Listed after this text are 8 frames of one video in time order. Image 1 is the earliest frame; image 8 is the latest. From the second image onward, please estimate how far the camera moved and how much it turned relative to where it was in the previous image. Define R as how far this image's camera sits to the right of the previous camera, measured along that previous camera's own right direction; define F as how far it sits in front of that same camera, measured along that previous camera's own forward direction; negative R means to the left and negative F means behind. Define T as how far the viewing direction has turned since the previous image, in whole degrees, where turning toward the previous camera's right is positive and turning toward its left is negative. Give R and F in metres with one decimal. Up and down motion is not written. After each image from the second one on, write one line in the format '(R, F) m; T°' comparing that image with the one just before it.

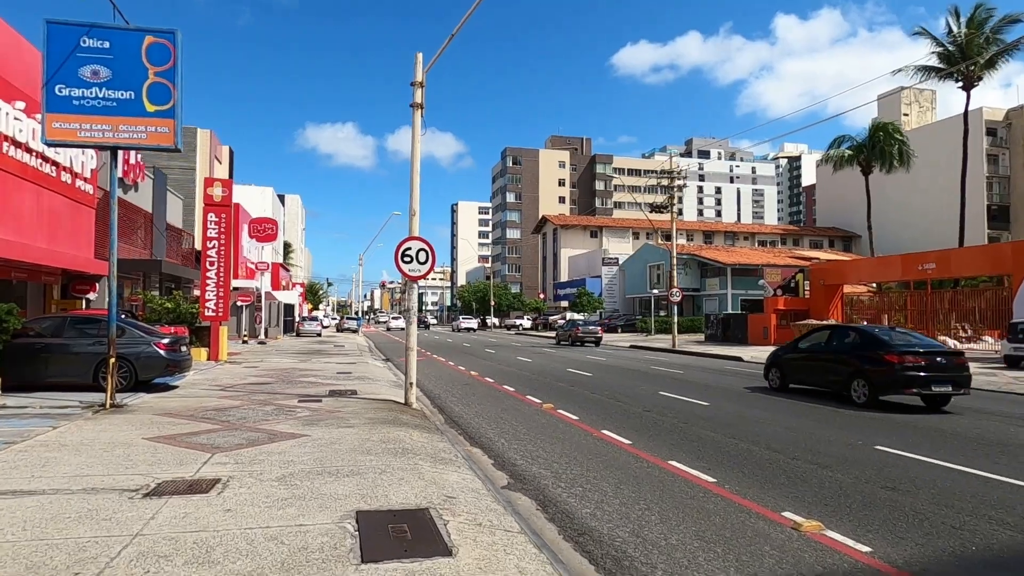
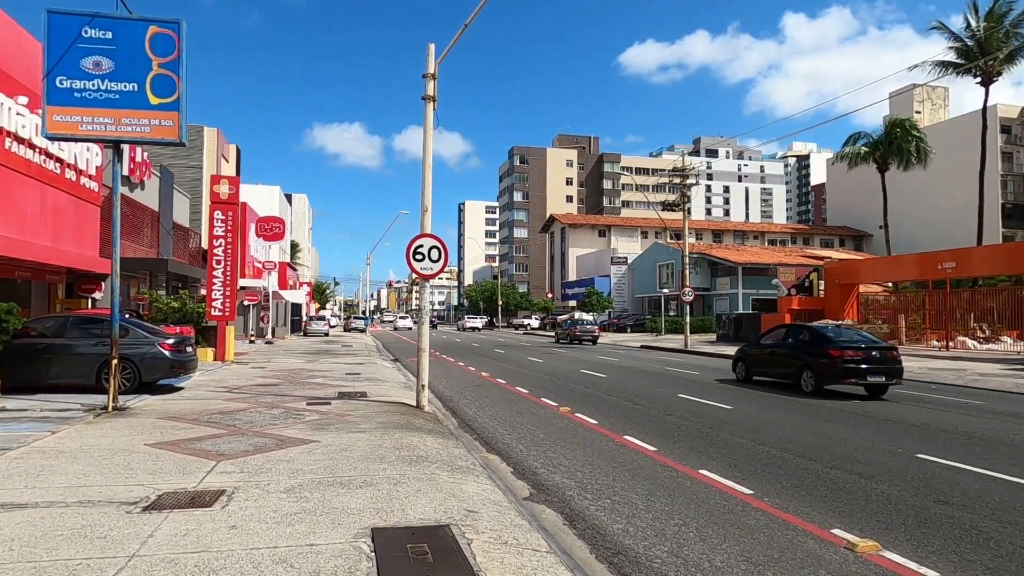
(-0.2, +0.5) m; -1°
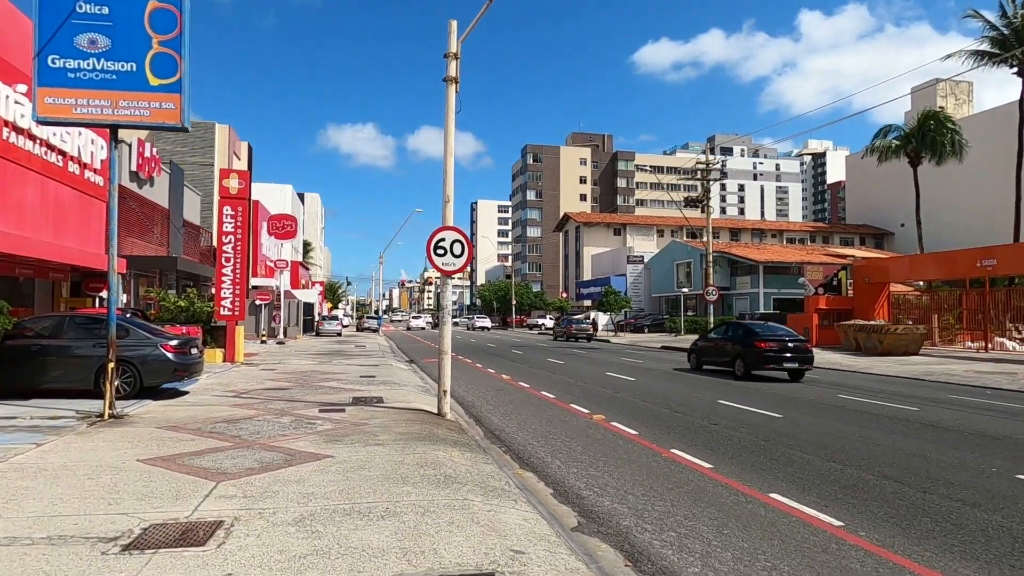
(-0.3, +1.1) m; -1°
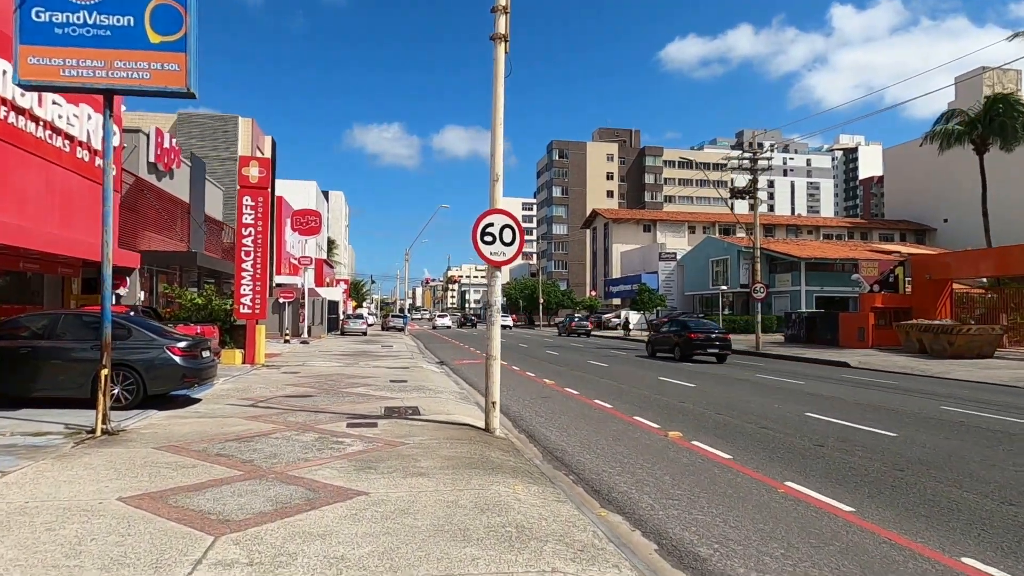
(-0.6, +1.8) m; -2°
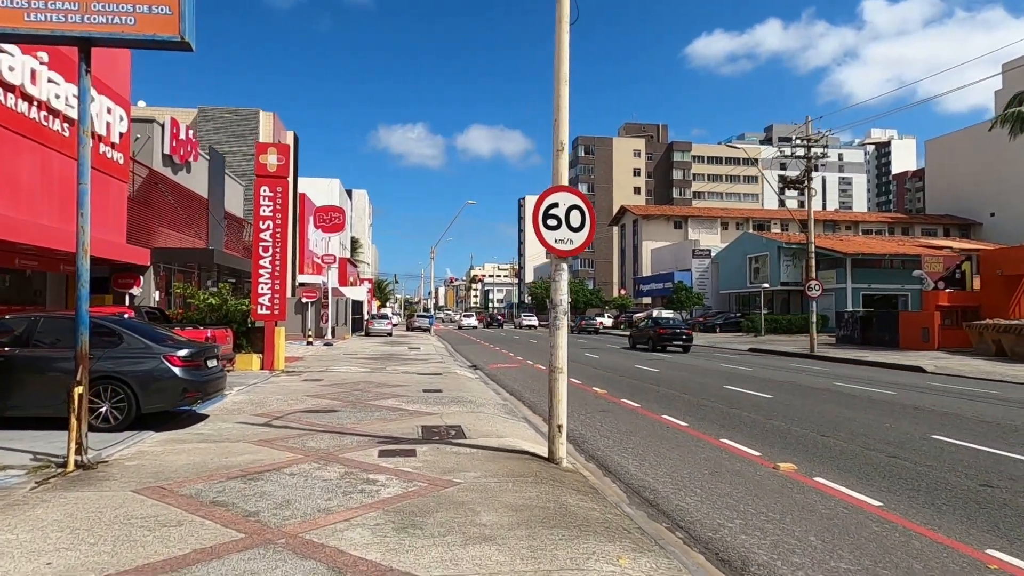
(-0.6, +2.0) m; -2°
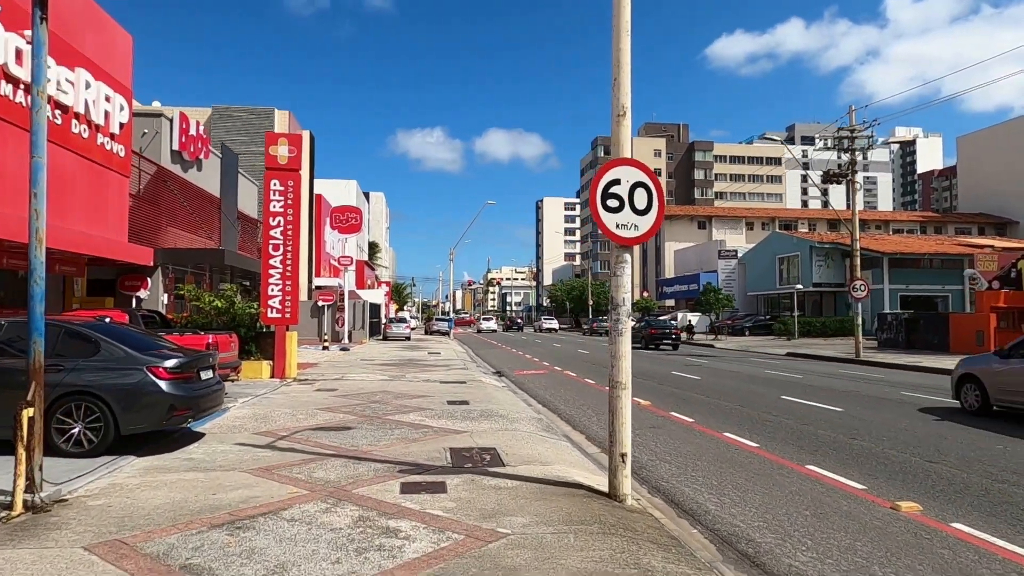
(-0.4, +1.6) m; -1°
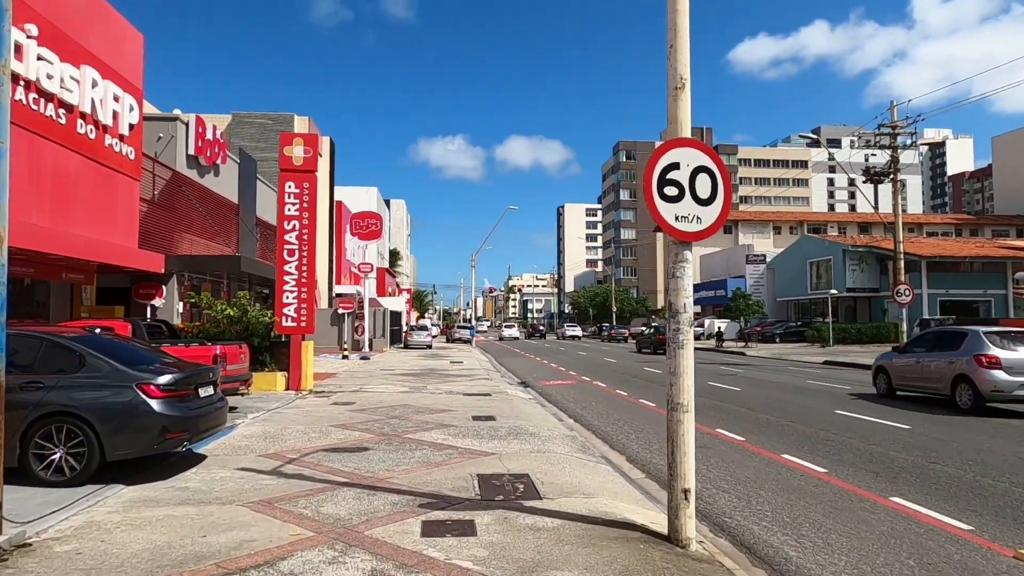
(-0.2, +1.0) m; -2°
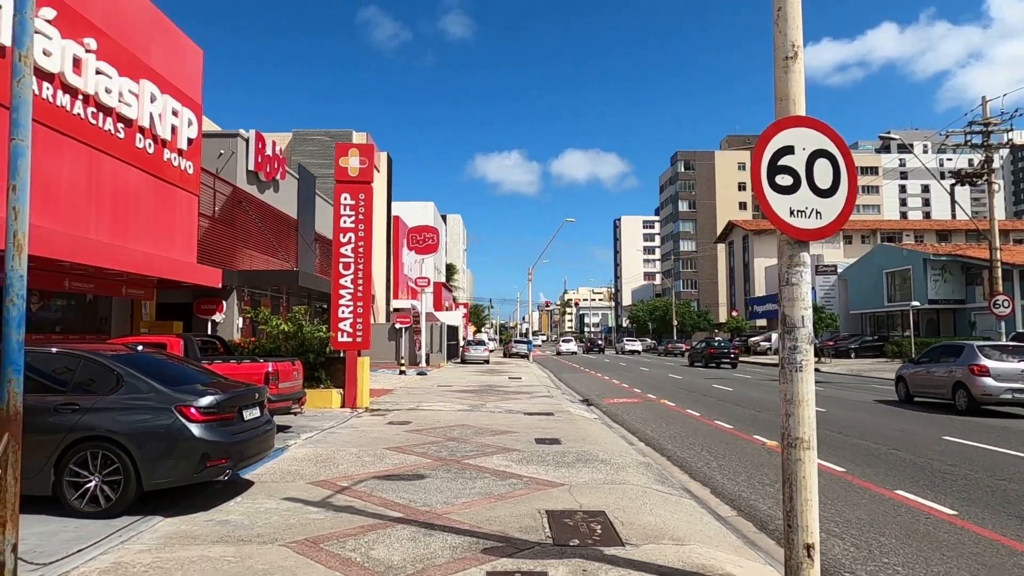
(-0.2, +0.9) m; -5°
